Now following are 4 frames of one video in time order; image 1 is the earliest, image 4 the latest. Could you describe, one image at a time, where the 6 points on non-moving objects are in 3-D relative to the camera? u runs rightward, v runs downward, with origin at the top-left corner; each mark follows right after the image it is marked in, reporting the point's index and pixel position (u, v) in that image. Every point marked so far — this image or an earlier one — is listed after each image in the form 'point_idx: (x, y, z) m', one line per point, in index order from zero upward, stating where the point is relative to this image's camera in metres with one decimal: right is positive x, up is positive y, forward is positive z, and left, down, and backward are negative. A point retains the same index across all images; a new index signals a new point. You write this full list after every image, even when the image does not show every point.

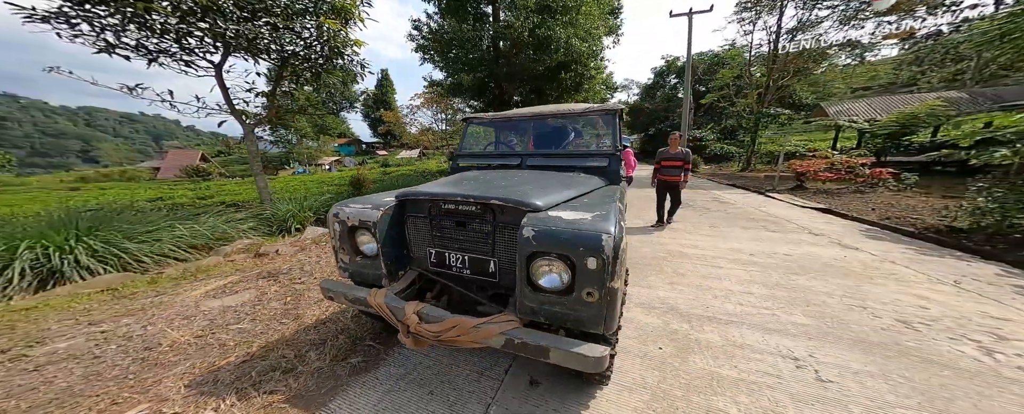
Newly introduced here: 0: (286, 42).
0: (-3.8, +3.1, +5.0) m
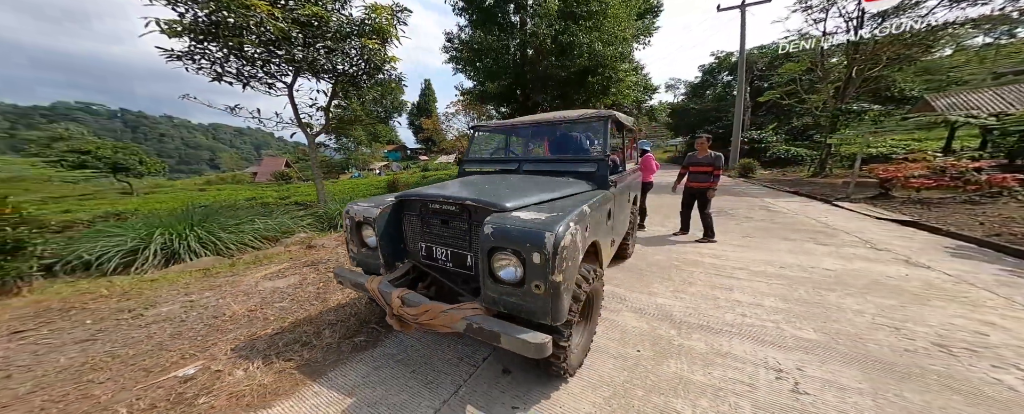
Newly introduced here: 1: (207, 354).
0: (-3.4, +3.1, +5.7) m
1: (-2.1, -1.0, +1.9) m
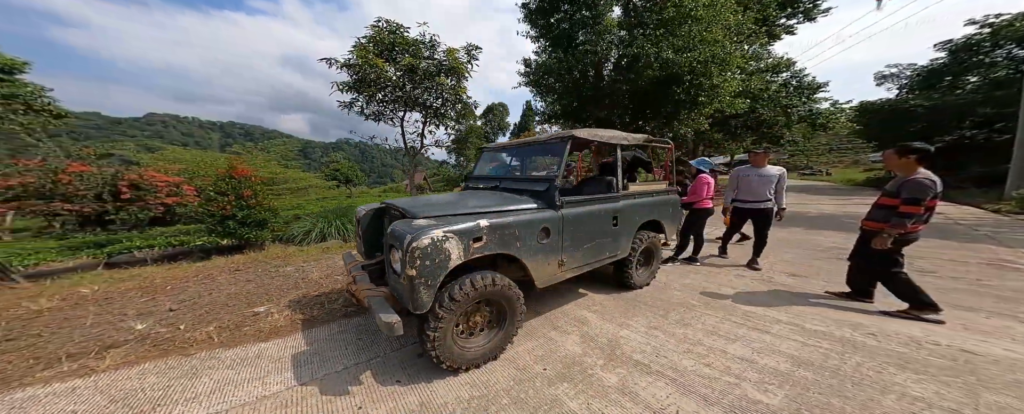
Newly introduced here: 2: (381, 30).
0: (-2.1, +2.9, +7.2) m
1: (-2.6, -1.0, +3.0) m
2: (-3.0, +4.1, +6.4) m
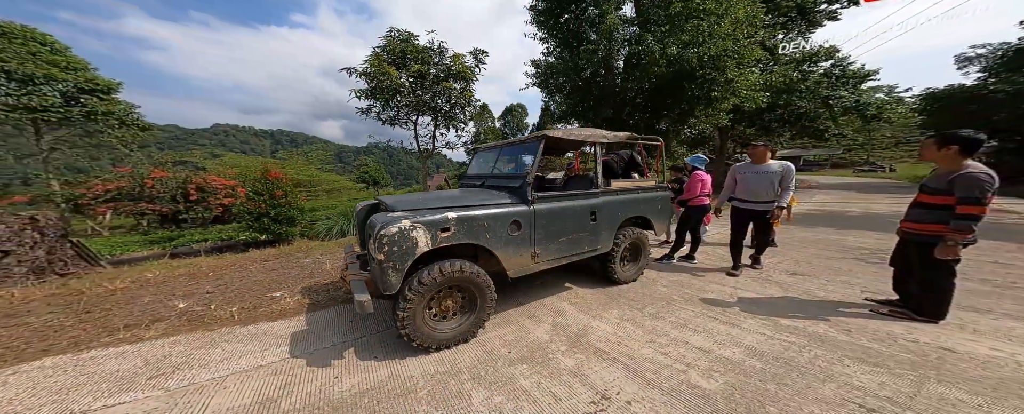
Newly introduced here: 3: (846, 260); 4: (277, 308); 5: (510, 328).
0: (-1.9, +2.9, +7.5) m
1: (-2.7, -1.0, +3.4) m
2: (-2.9, +4.2, +6.8) m
3: (+4.9, -0.8, +4.0) m
4: (-2.3, -1.0, +2.7) m
5: (0.0, -1.1, +2.4) m
